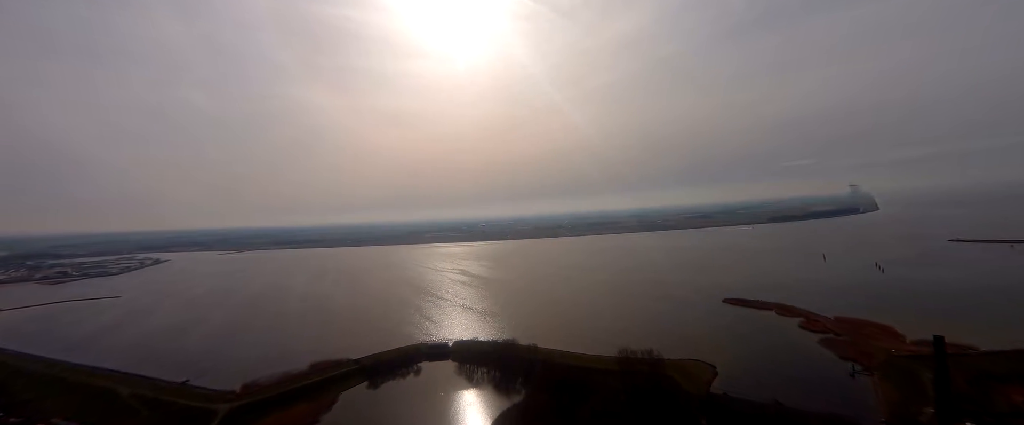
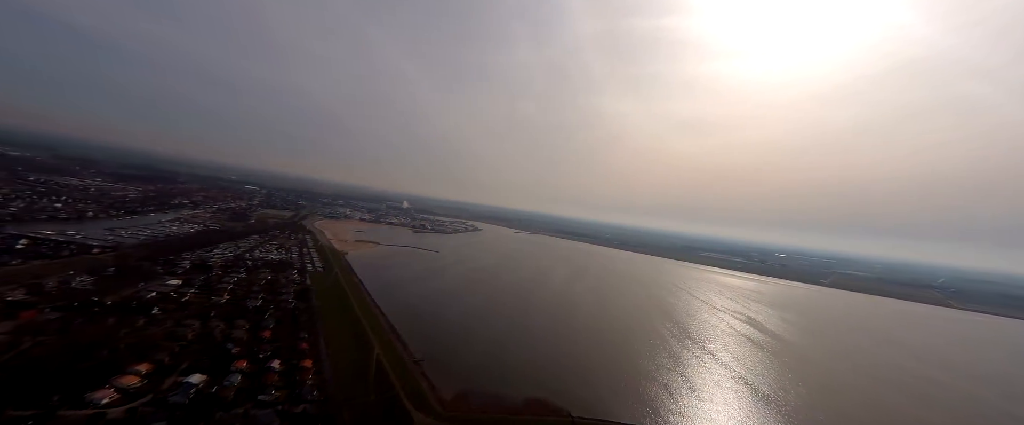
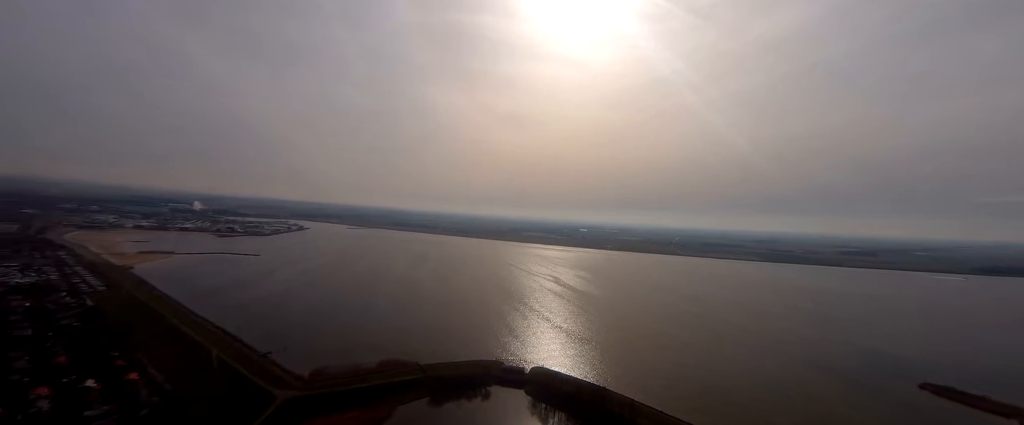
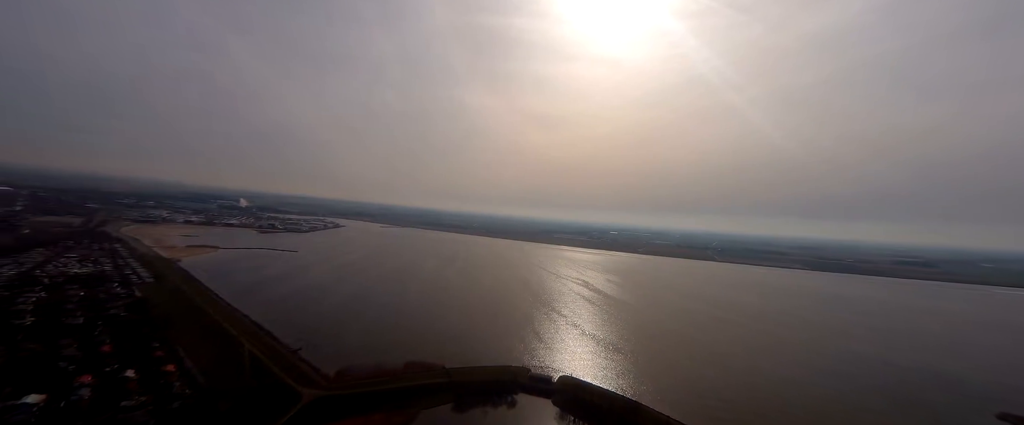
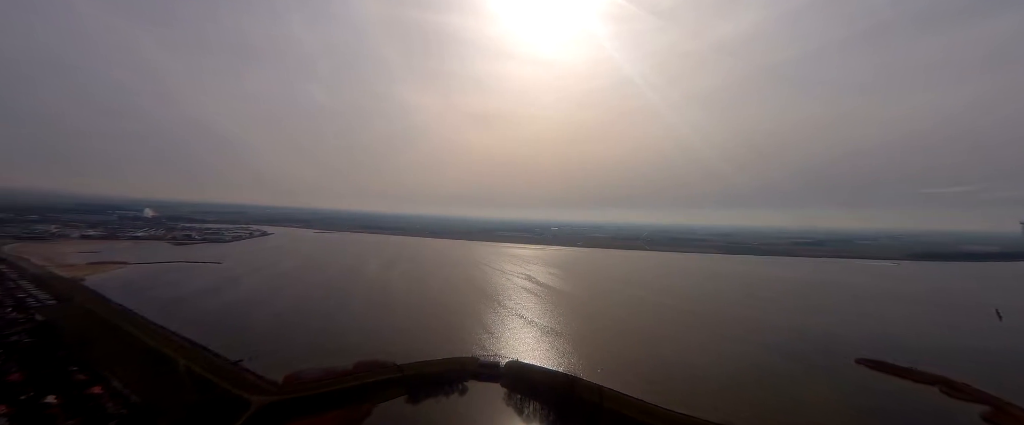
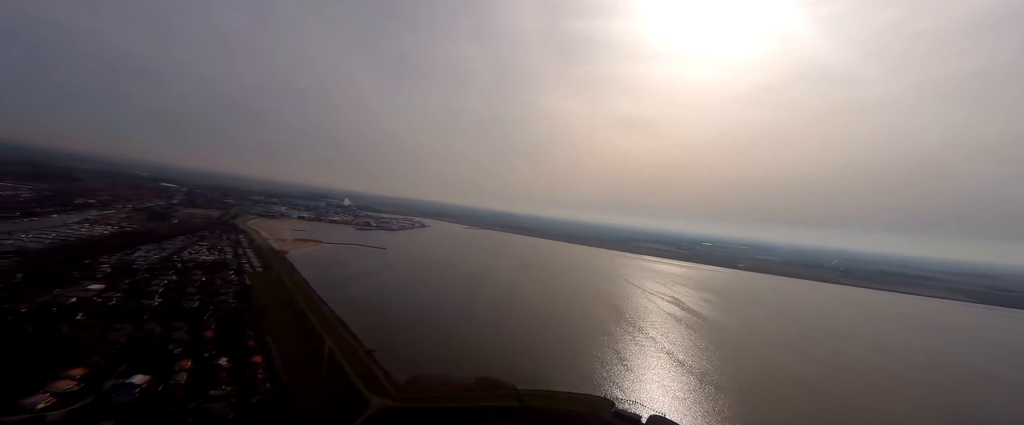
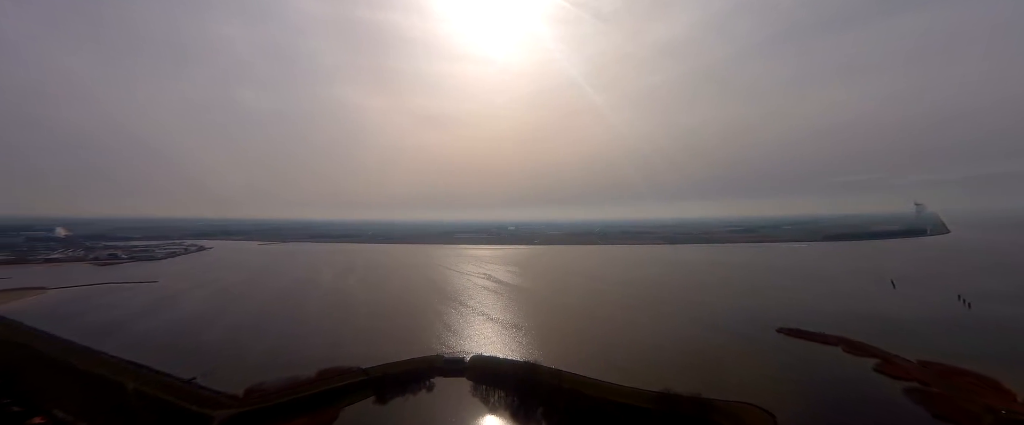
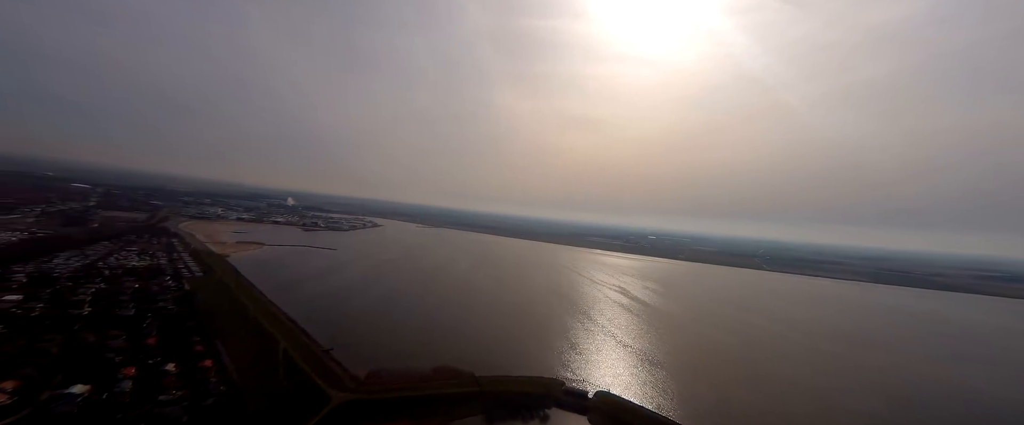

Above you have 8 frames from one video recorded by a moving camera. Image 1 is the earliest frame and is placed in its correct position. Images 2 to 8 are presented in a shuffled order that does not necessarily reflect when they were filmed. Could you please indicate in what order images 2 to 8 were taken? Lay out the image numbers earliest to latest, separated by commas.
7, 5, 3, 4, 8, 6, 2
